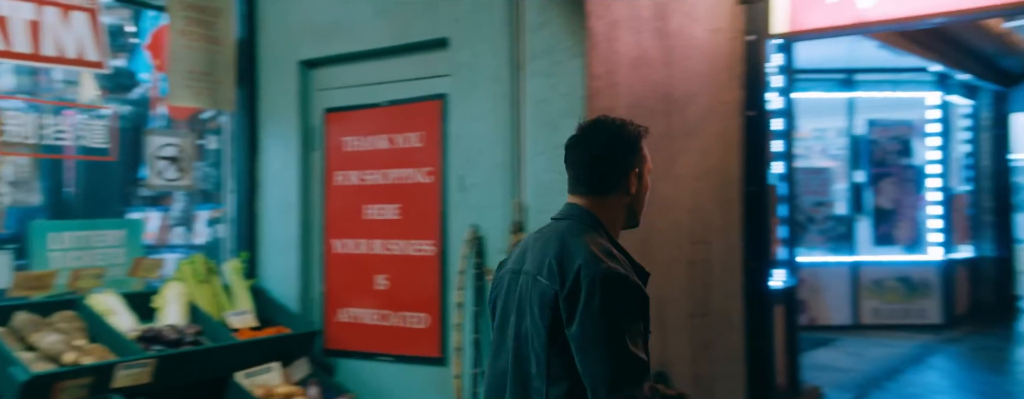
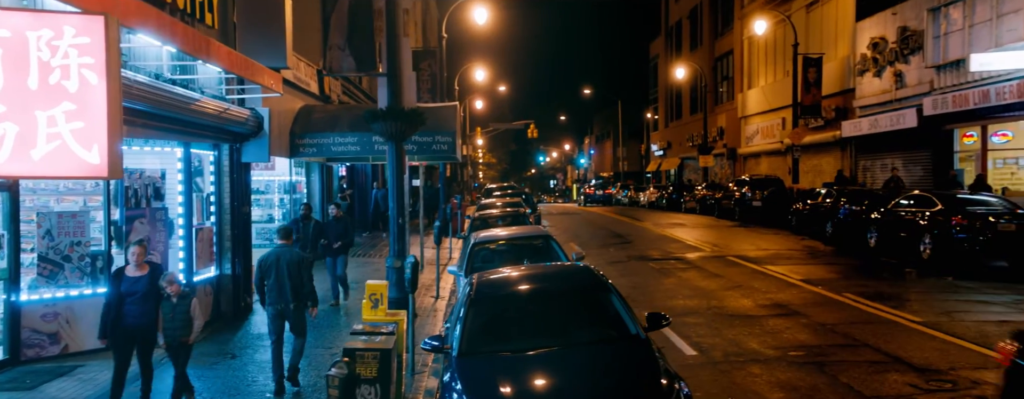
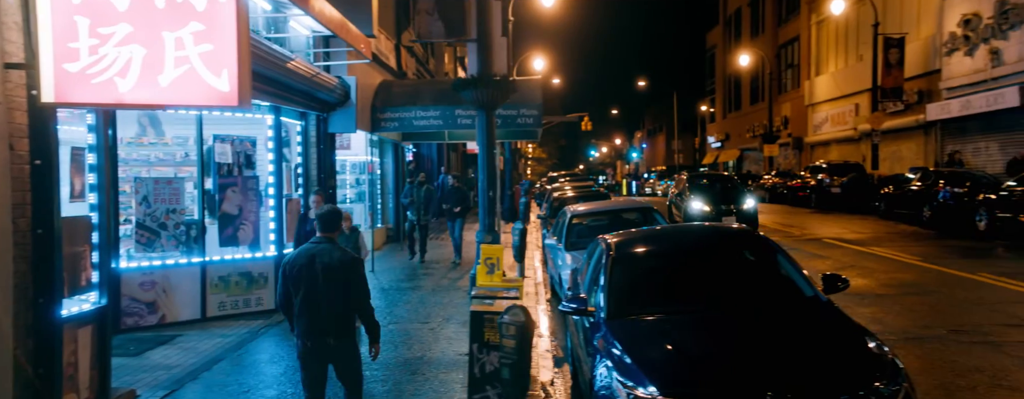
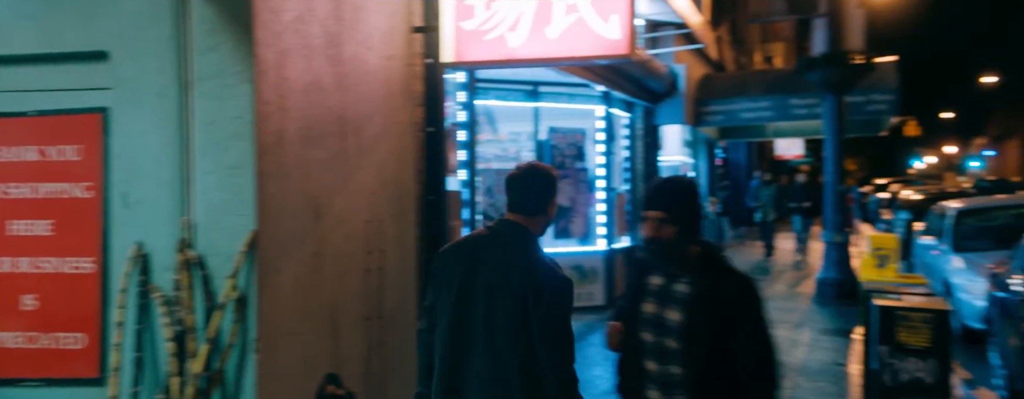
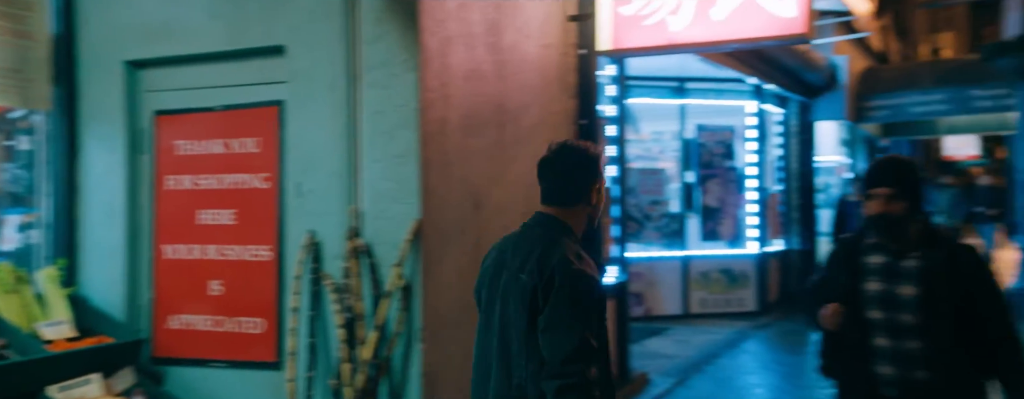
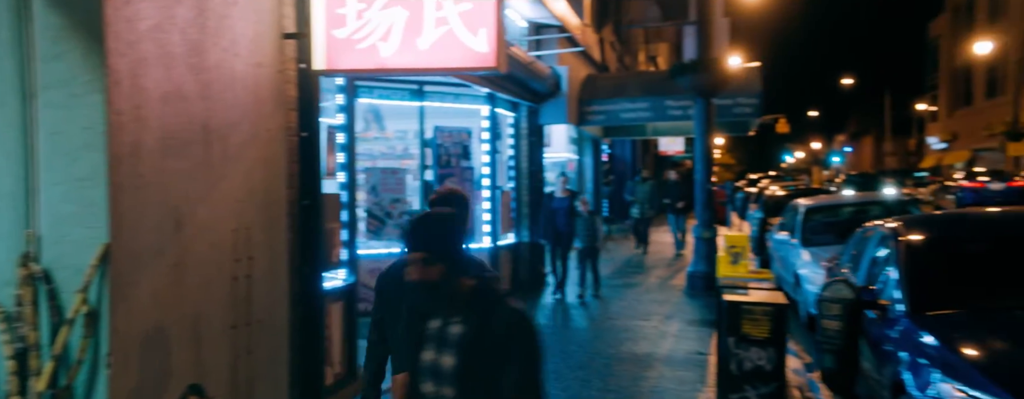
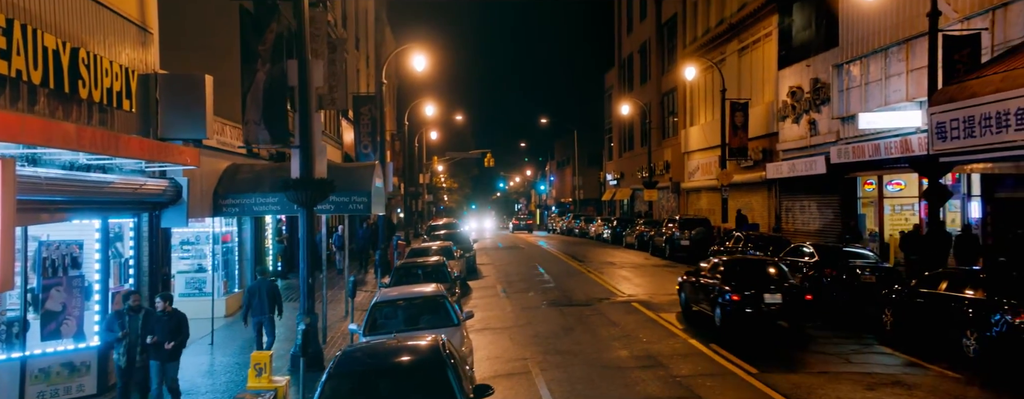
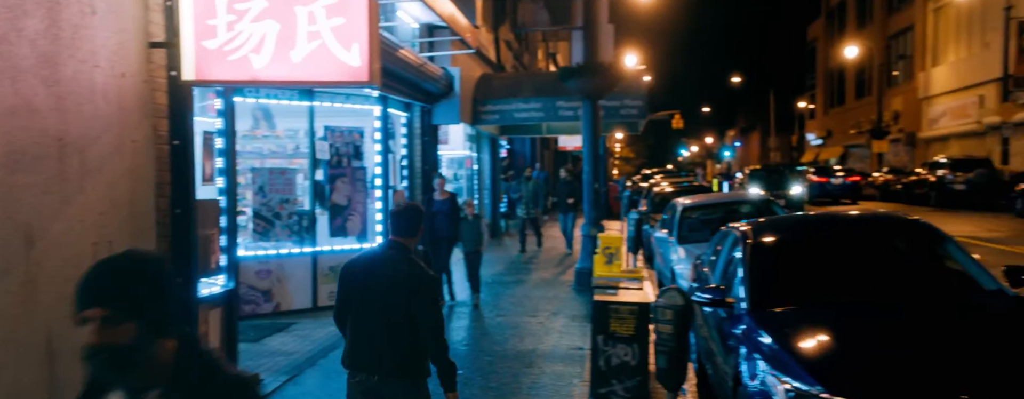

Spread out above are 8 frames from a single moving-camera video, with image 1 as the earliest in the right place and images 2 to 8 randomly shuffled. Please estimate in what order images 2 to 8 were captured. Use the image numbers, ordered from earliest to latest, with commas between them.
5, 4, 6, 8, 3, 2, 7
